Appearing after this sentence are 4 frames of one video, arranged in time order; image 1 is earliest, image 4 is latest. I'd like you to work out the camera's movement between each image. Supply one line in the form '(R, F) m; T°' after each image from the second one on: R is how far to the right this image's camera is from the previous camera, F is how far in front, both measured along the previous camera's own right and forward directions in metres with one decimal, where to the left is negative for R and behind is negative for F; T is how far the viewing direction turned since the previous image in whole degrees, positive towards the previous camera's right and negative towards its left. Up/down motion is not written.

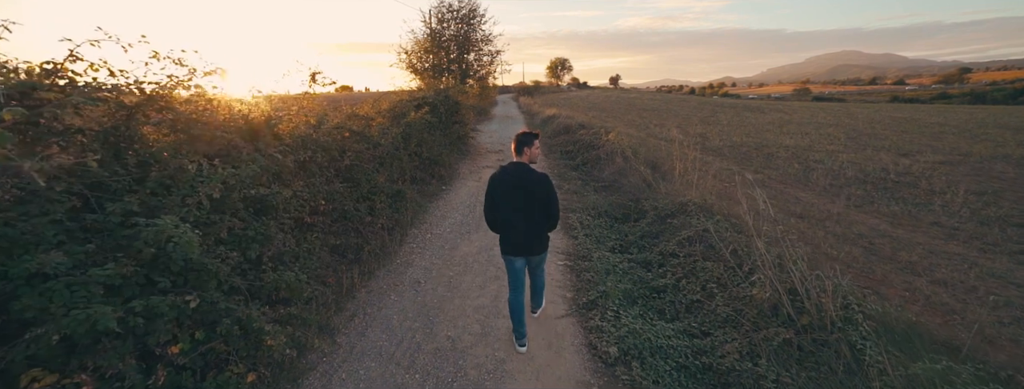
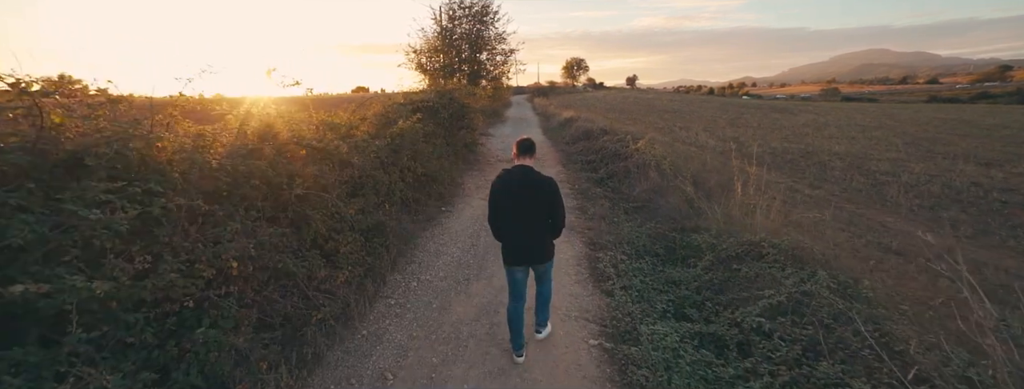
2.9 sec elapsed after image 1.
(0.0, +1.6) m; -2°
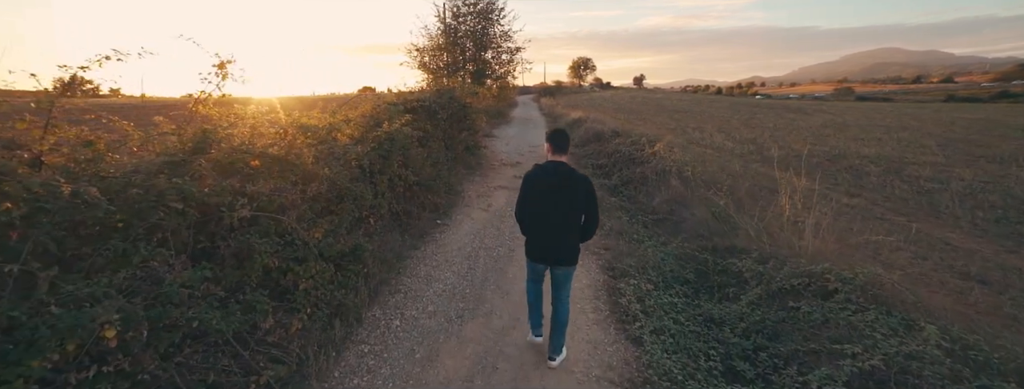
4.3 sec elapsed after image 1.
(0.0, +0.9) m; -1°
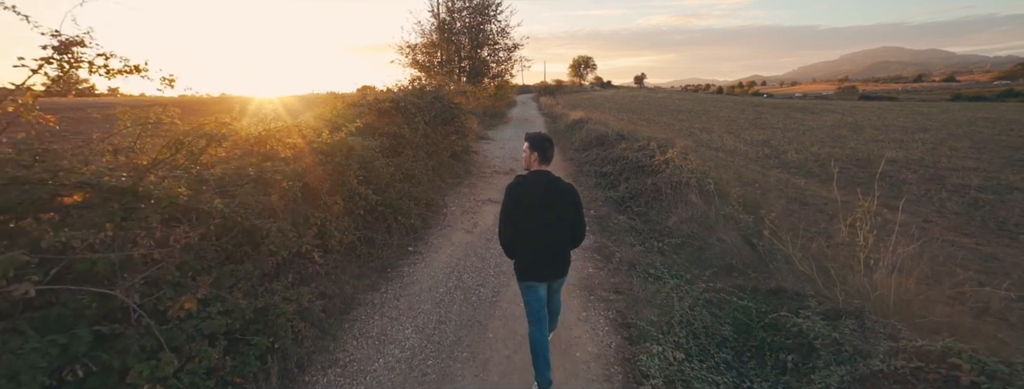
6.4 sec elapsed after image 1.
(+0.2, +1.3) m; 0°
